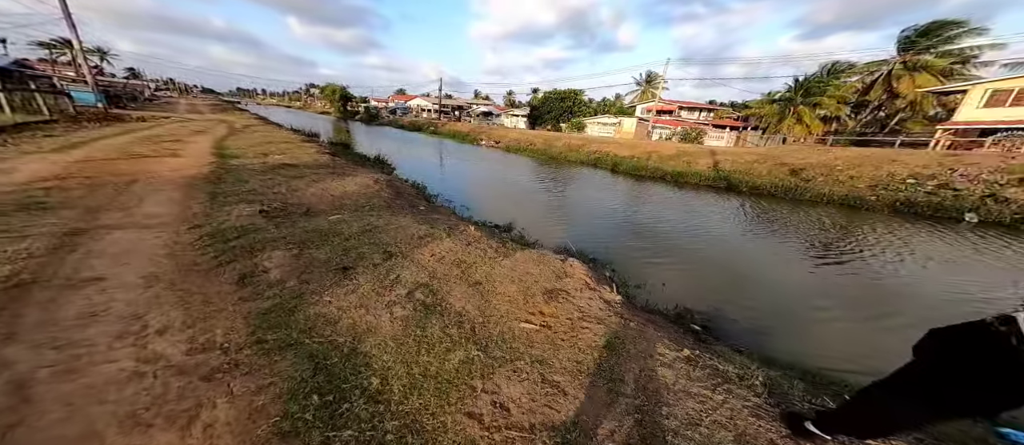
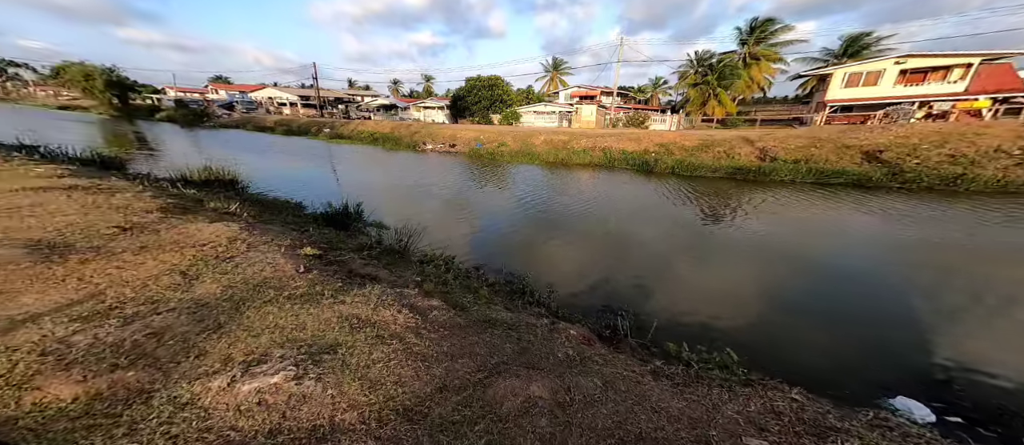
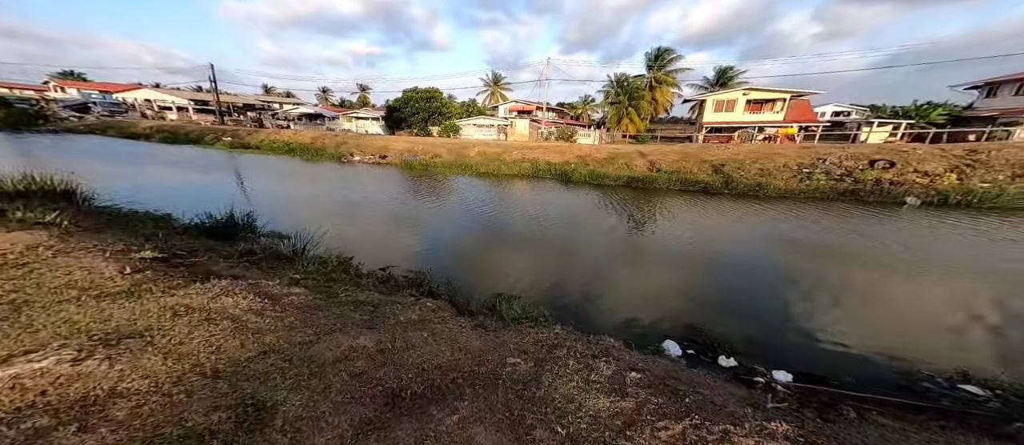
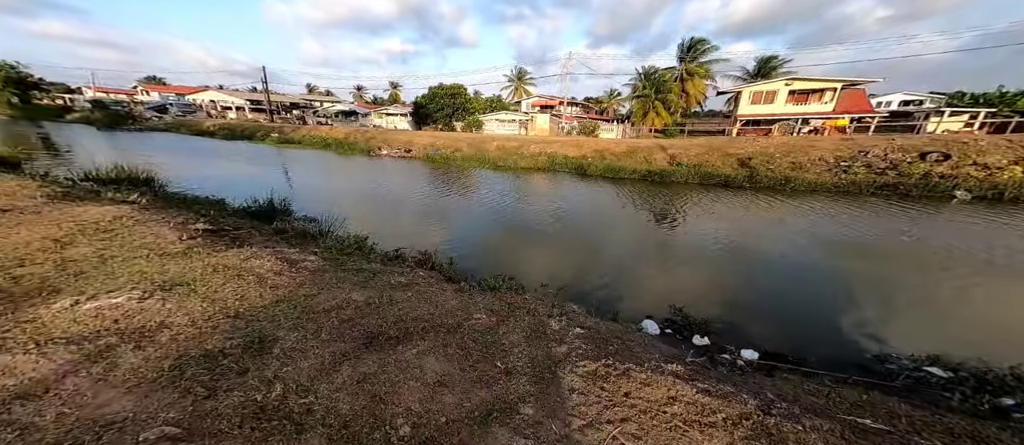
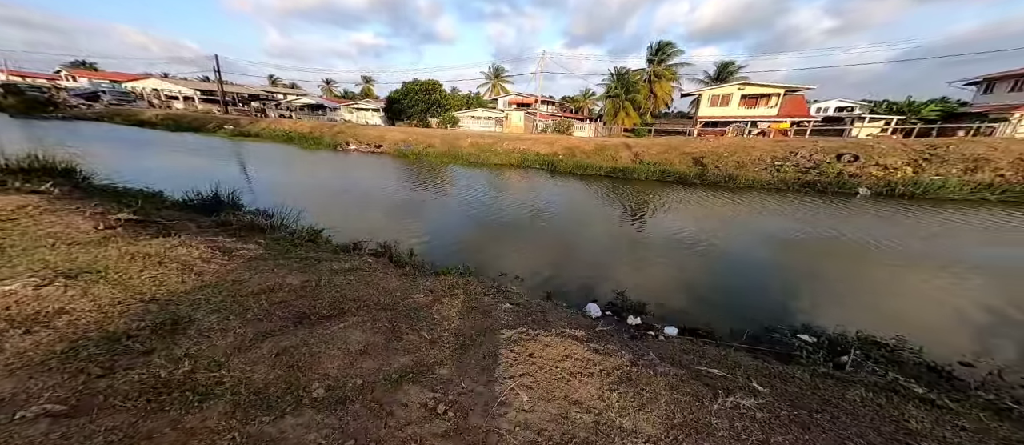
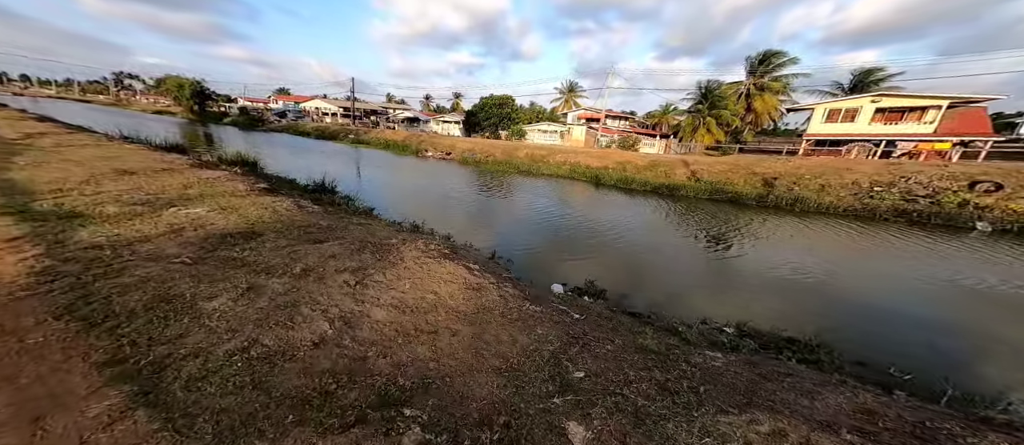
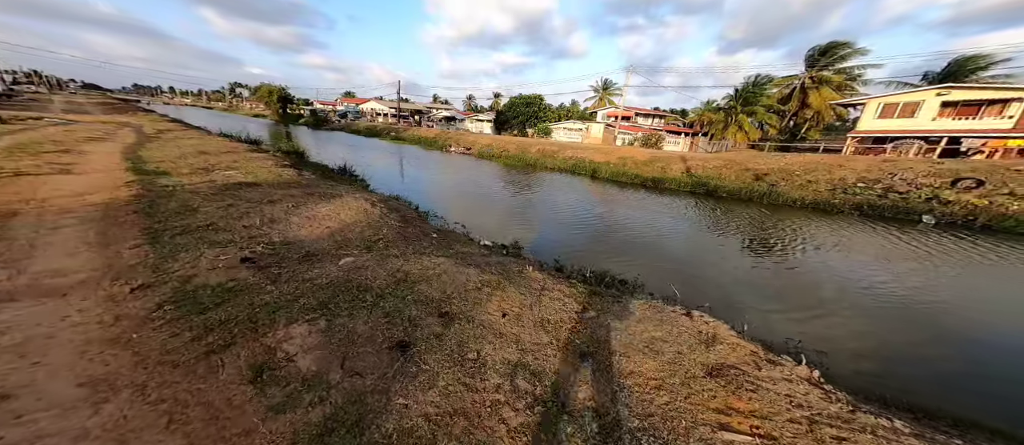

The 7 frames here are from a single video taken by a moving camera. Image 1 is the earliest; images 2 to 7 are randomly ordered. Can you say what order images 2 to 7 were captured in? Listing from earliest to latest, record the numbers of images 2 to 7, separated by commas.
7, 6, 5, 4, 3, 2
